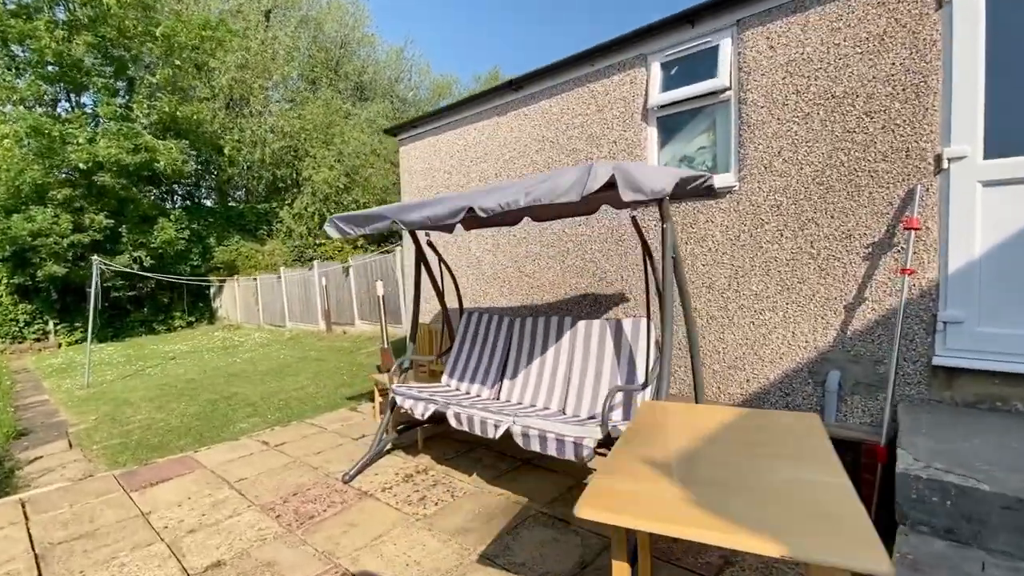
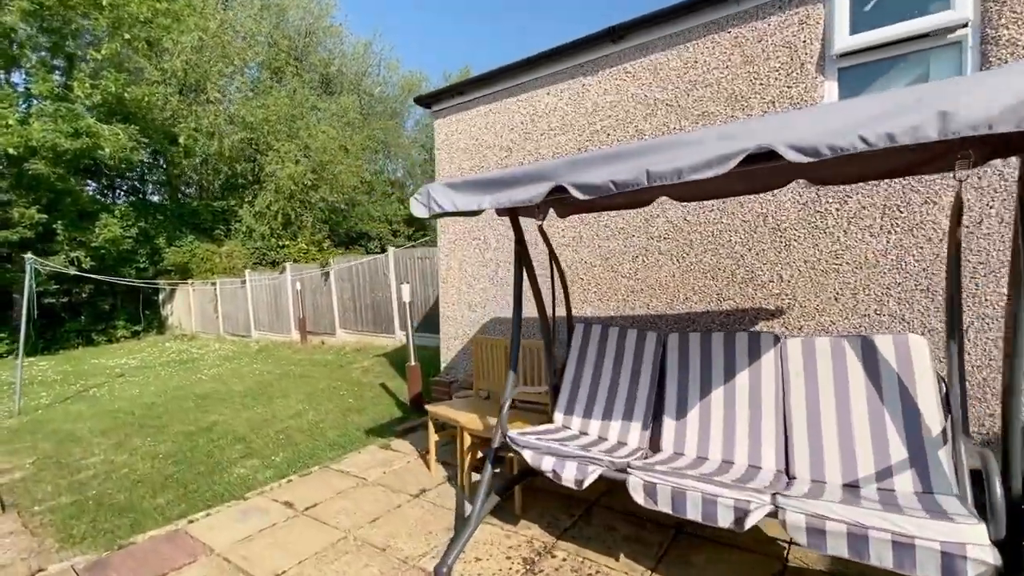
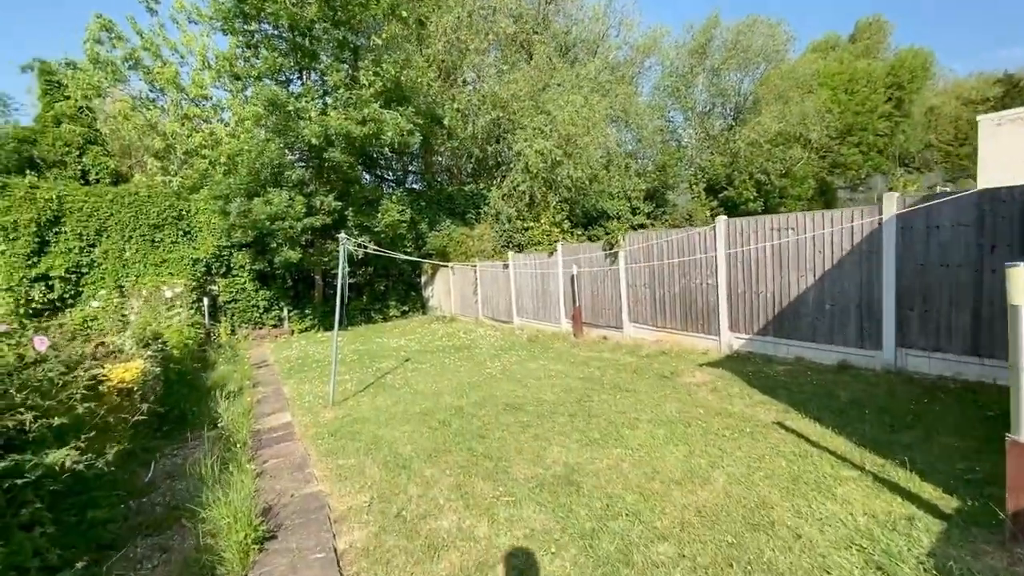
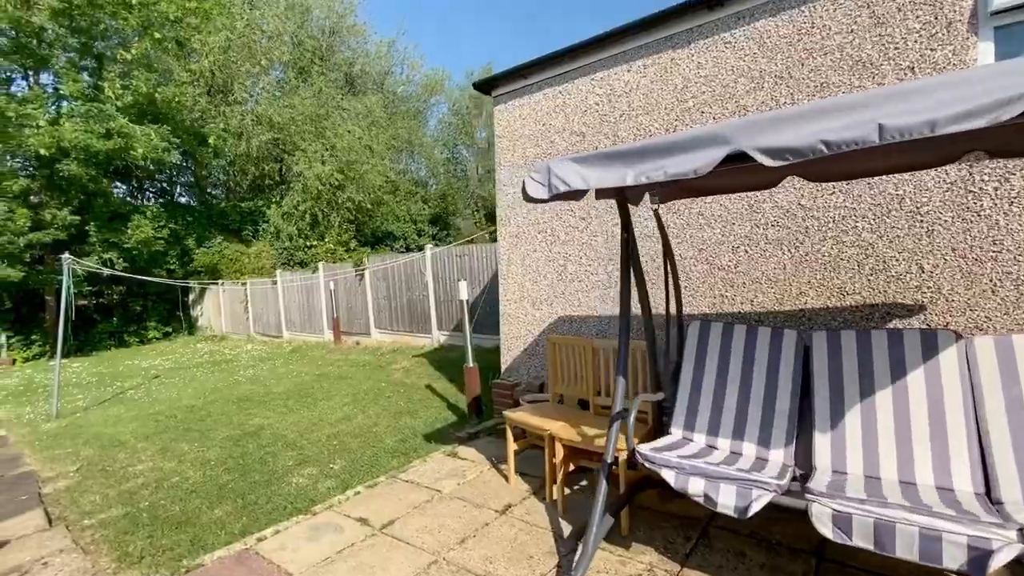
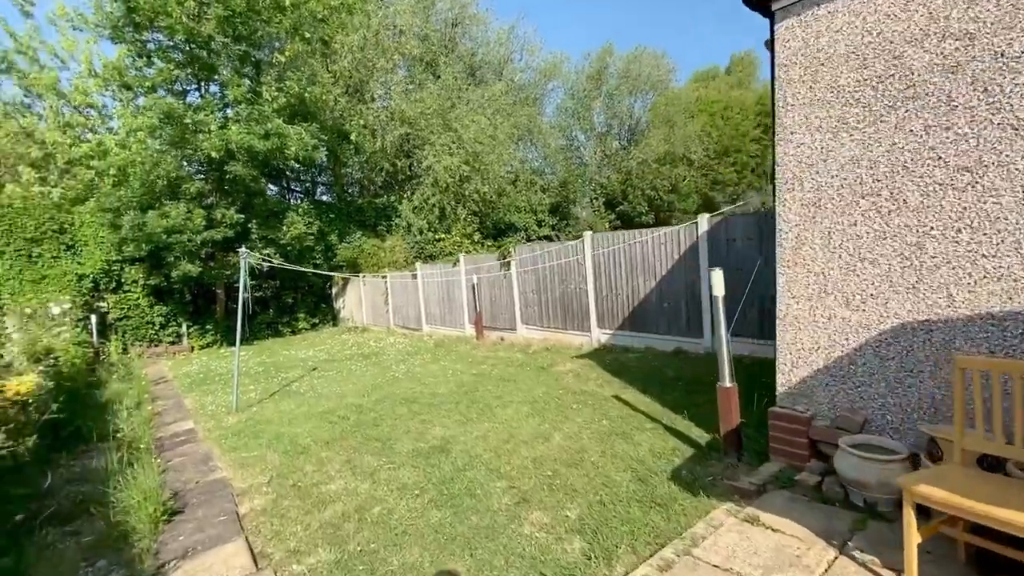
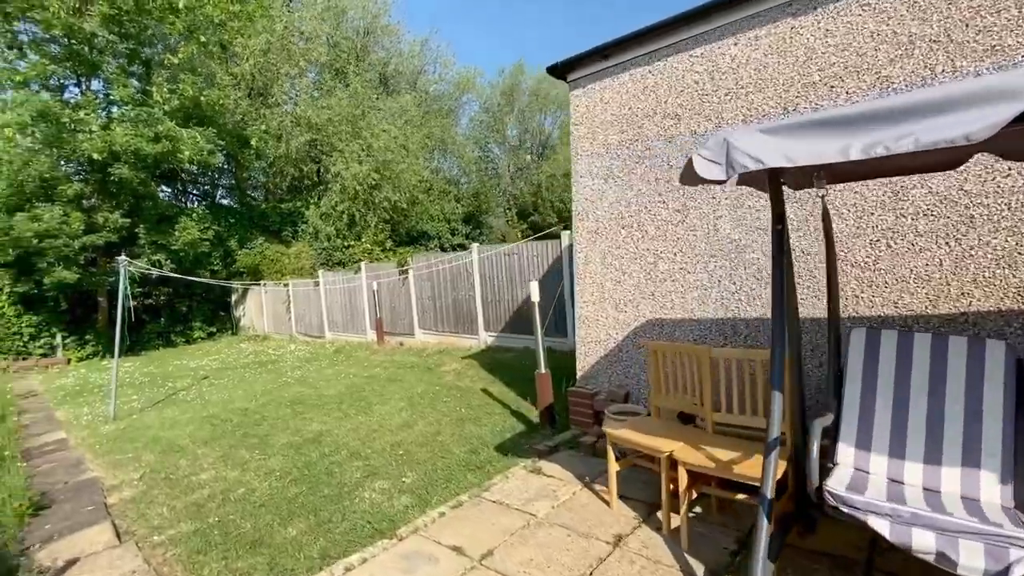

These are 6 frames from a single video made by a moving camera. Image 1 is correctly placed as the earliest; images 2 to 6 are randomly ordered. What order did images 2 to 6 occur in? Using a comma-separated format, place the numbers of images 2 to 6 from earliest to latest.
2, 4, 6, 5, 3
